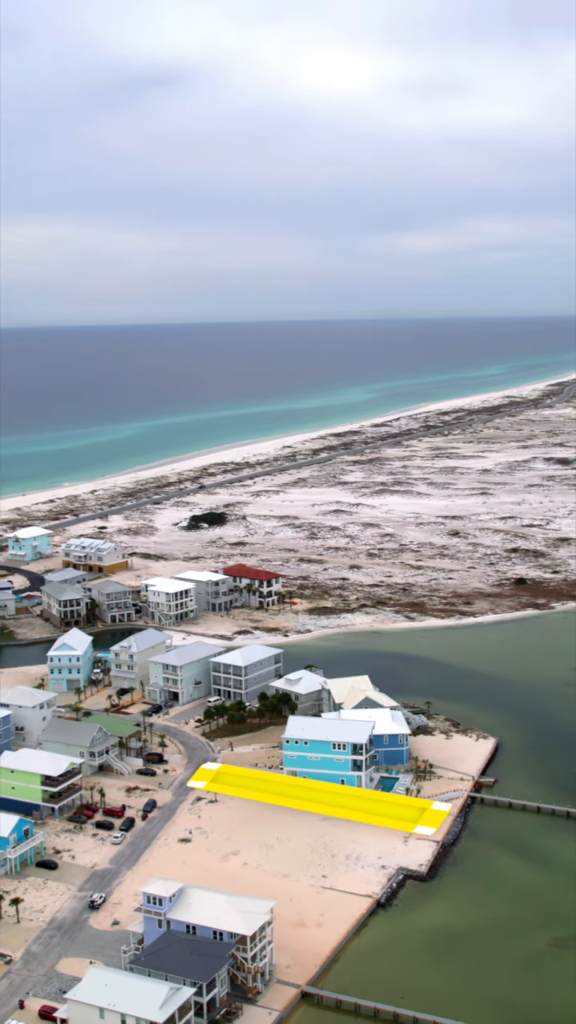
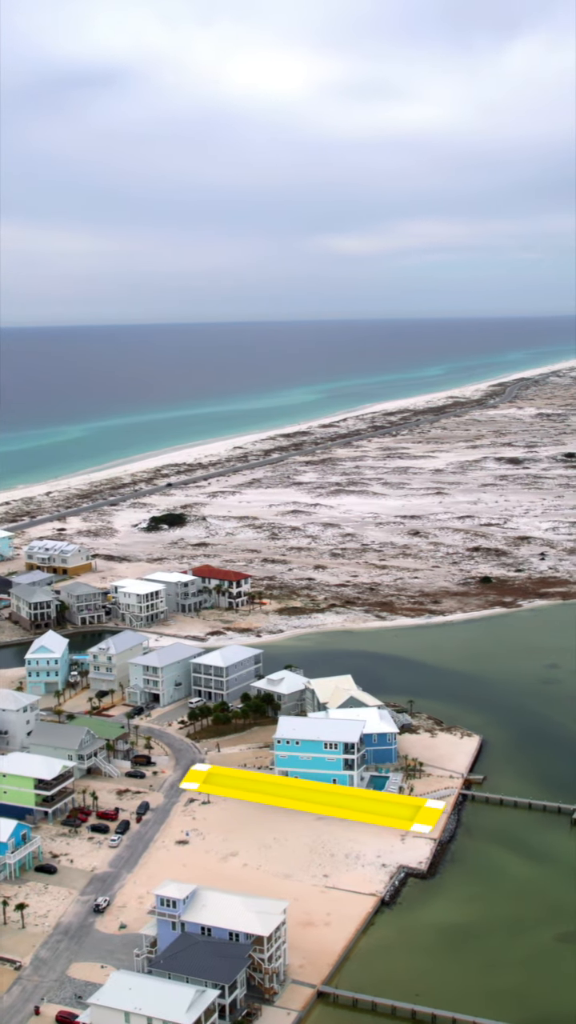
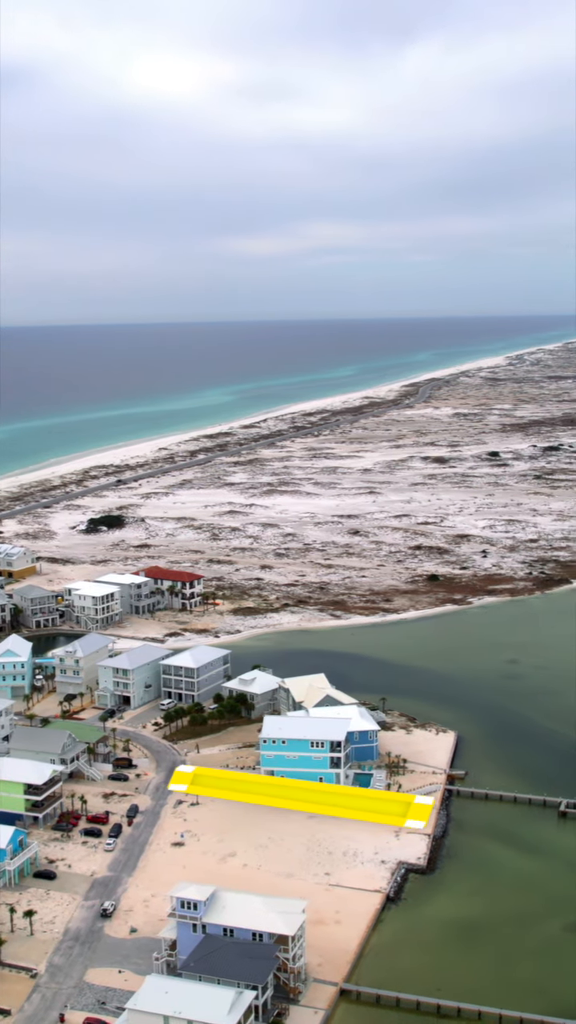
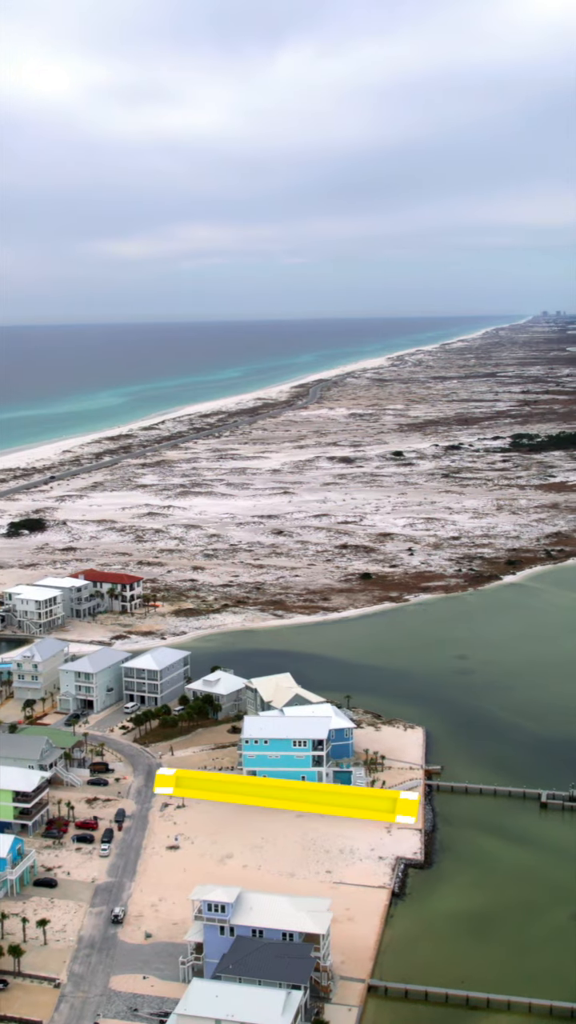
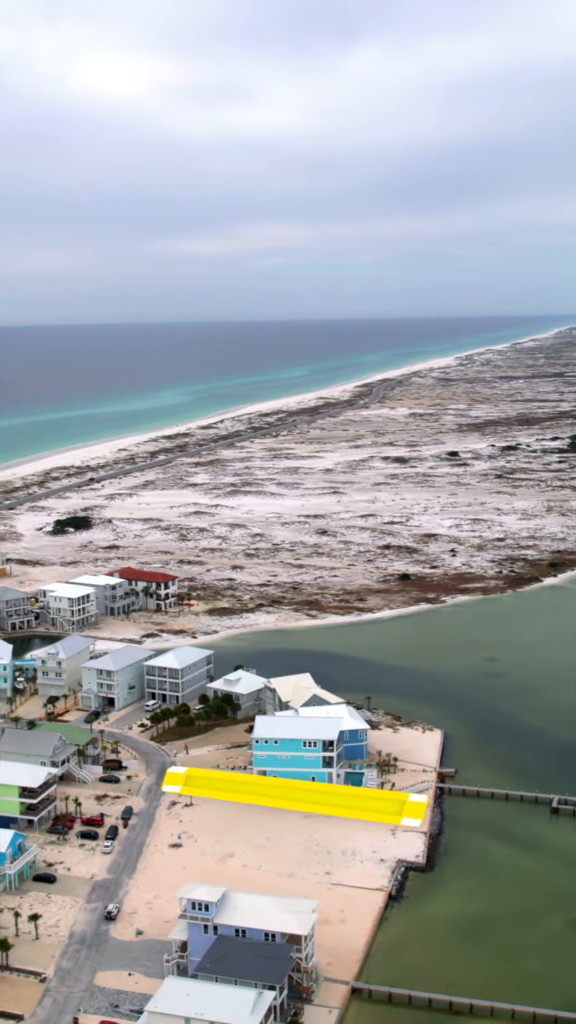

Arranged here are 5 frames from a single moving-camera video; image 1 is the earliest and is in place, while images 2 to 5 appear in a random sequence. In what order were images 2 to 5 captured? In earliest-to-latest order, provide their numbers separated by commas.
2, 3, 5, 4
